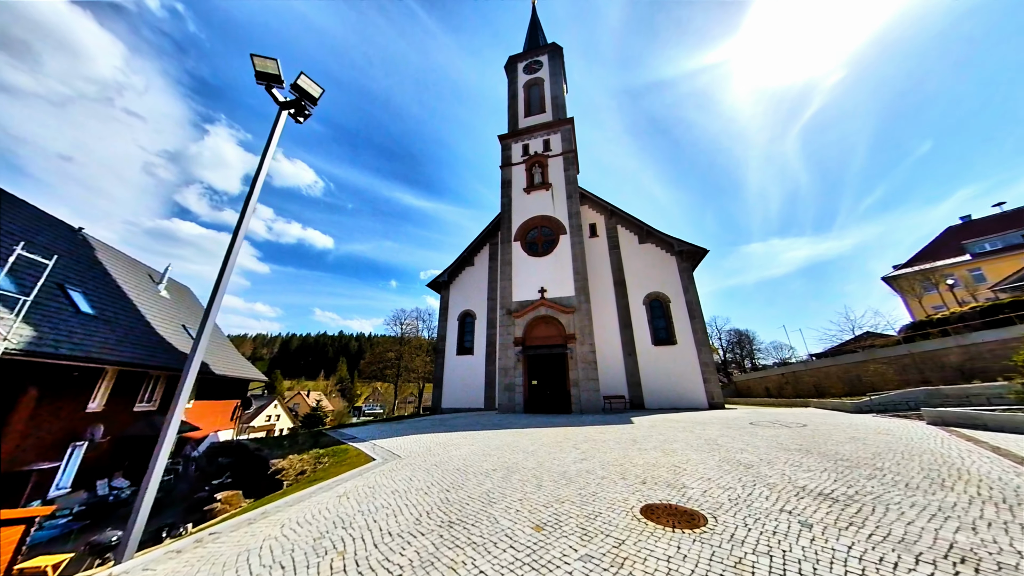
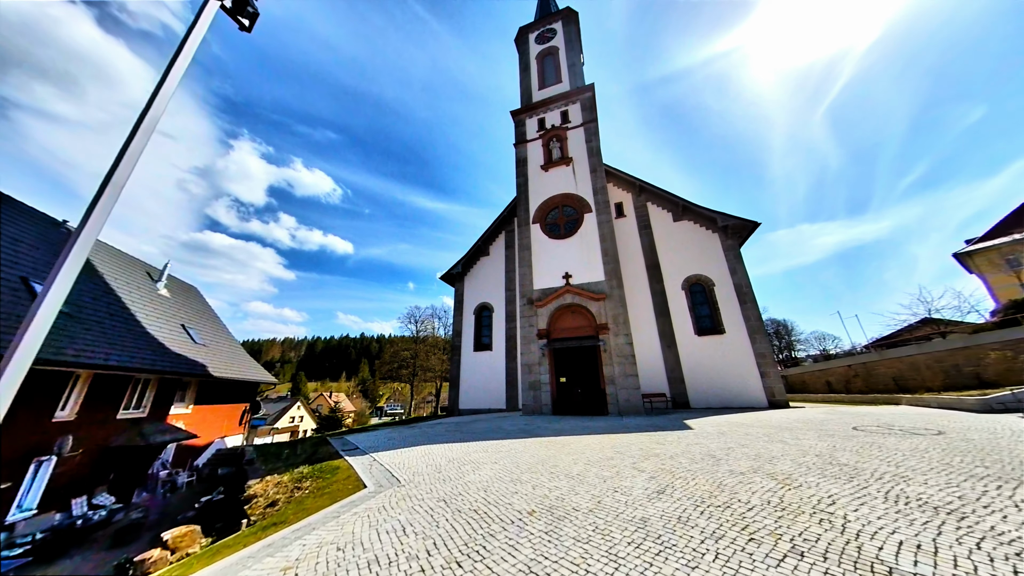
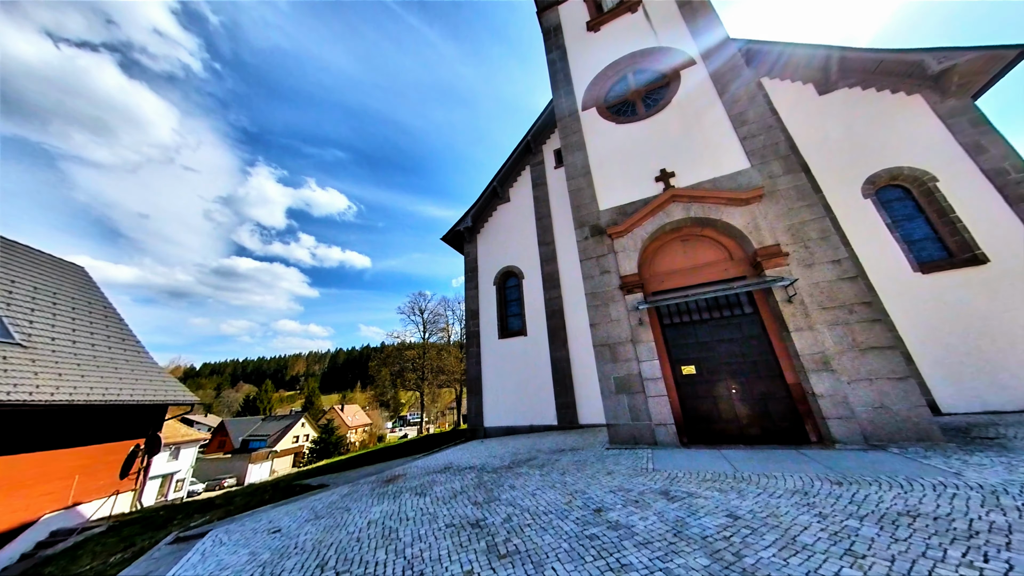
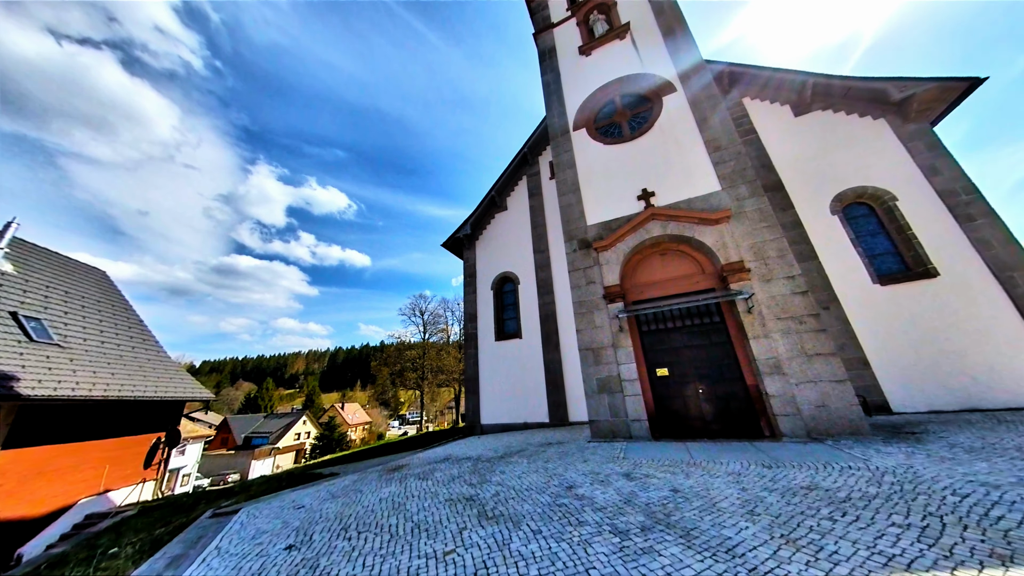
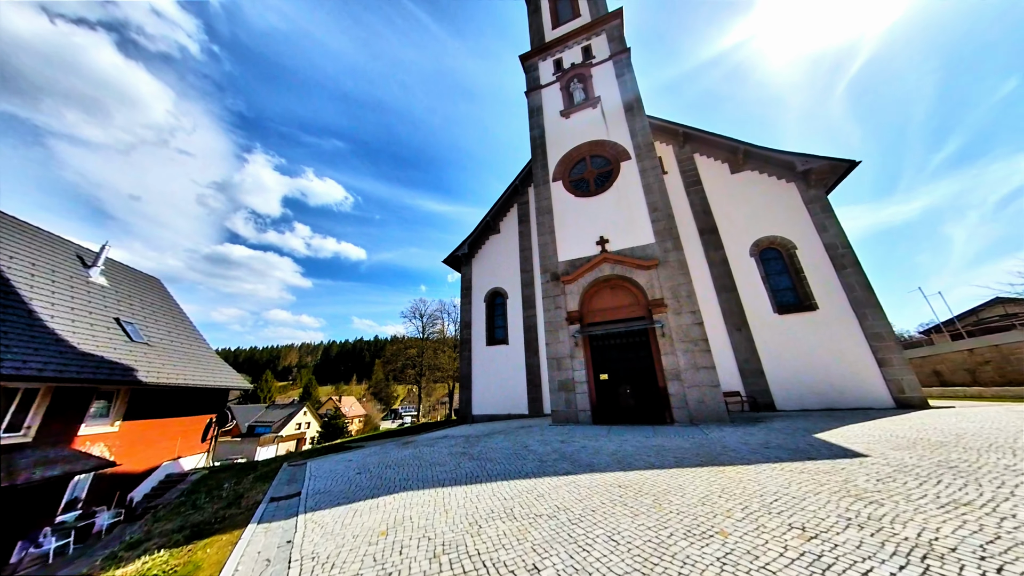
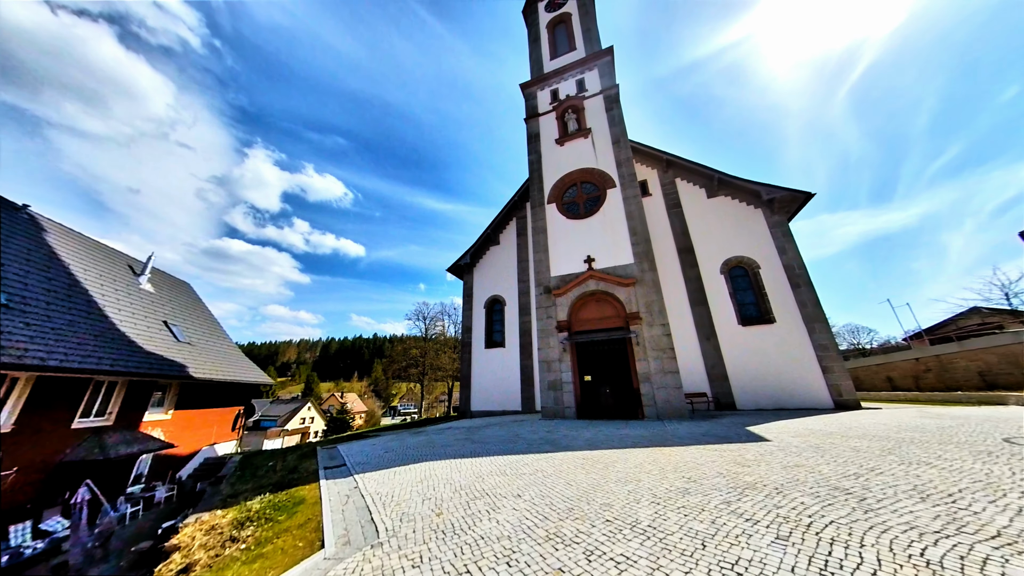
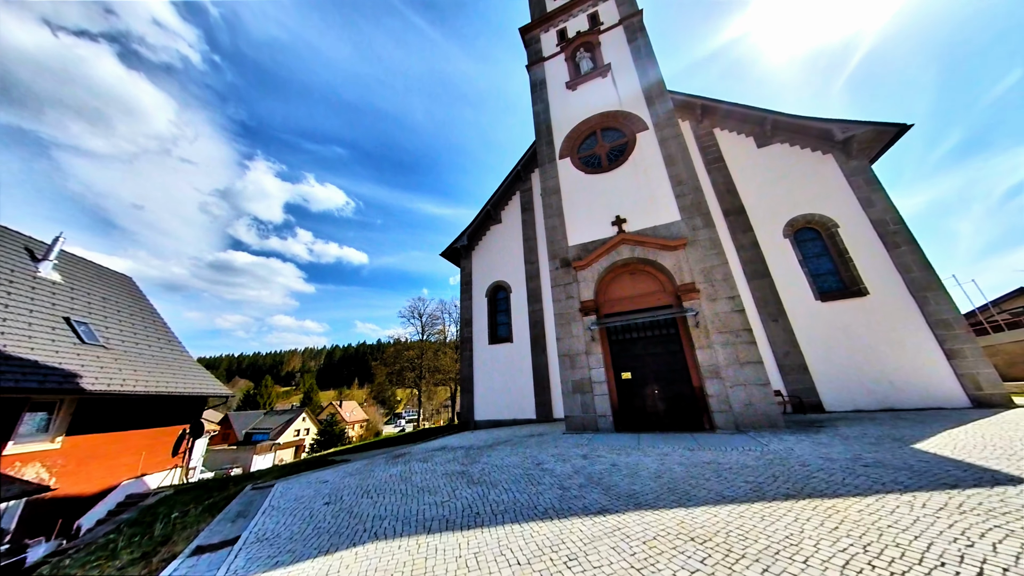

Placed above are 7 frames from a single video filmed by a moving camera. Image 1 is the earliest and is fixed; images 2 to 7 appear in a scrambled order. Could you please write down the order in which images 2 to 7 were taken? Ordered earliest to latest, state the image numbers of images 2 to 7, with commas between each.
2, 6, 5, 7, 4, 3
